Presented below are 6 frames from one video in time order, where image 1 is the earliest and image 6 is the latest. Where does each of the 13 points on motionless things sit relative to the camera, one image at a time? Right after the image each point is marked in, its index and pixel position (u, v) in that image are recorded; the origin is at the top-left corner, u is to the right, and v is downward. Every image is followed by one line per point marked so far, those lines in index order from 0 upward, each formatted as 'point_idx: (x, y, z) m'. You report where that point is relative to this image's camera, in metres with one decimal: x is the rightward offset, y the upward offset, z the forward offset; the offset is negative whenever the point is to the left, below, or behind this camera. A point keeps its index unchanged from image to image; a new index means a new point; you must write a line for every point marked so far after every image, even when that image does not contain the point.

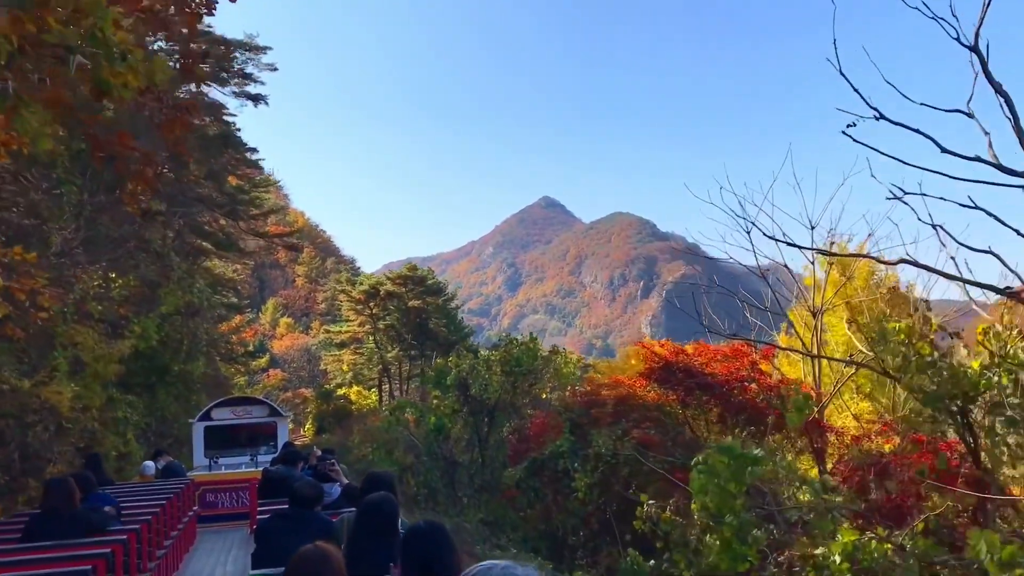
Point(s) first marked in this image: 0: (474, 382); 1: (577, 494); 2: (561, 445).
0: (-0.7, -1.6, +15.3) m
1: (+0.9, -3.0, +13.4) m
2: (+0.7, -2.4, +13.8) m
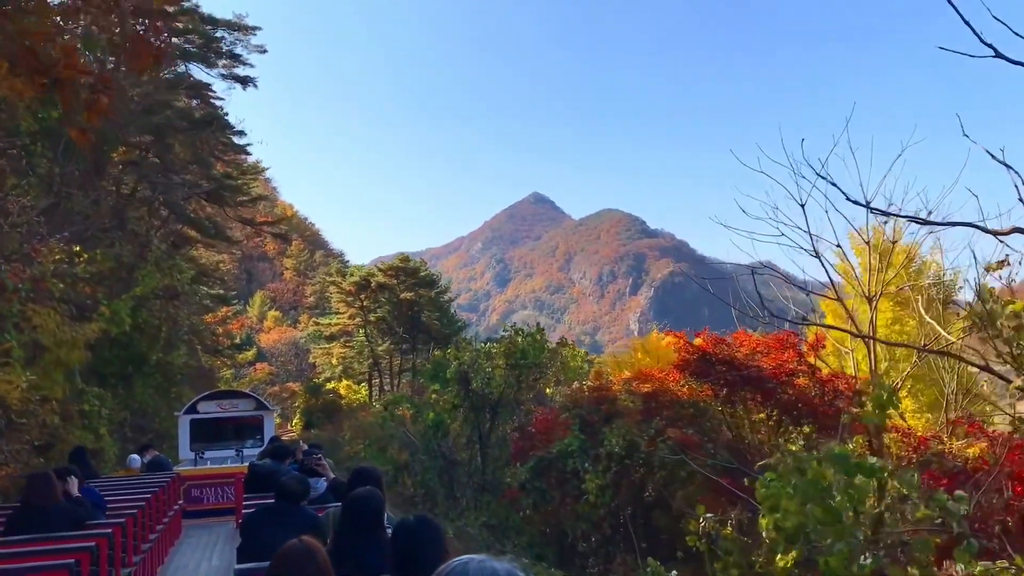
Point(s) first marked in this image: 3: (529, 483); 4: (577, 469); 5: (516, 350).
0: (-0.6, -1.4, +14.3) m
1: (+1.0, -2.8, +12.4) m
2: (+0.8, -2.2, +12.9) m
3: (+0.3, -2.8, +13.2) m
4: (+0.9, -2.5, +12.8) m
5: (+0.1, -1.0, +14.1) m
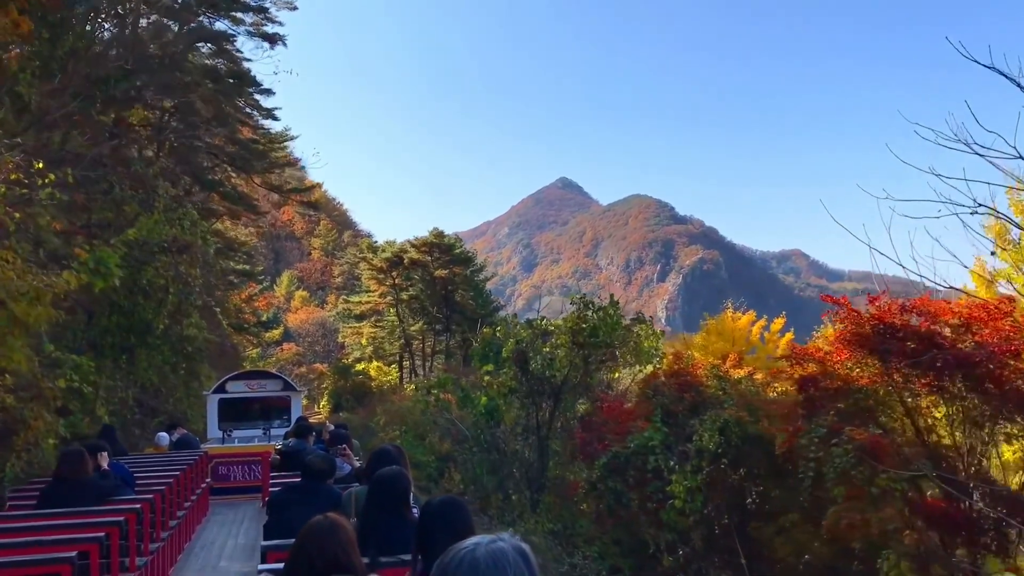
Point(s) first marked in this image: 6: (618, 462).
0: (+0.3, -0.9, +12.3) m
1: (+1.8, -2.4, +10.4) m
2: (+1.6, -1.8, +10.8) m
3: (+1.1, -2.4, +11.2) m
4: (+1.7, -2.1, +10.8) m
5: (+0.9, -0.5, +12.0) m
6: (+1.3, -2.1, +11.1) m
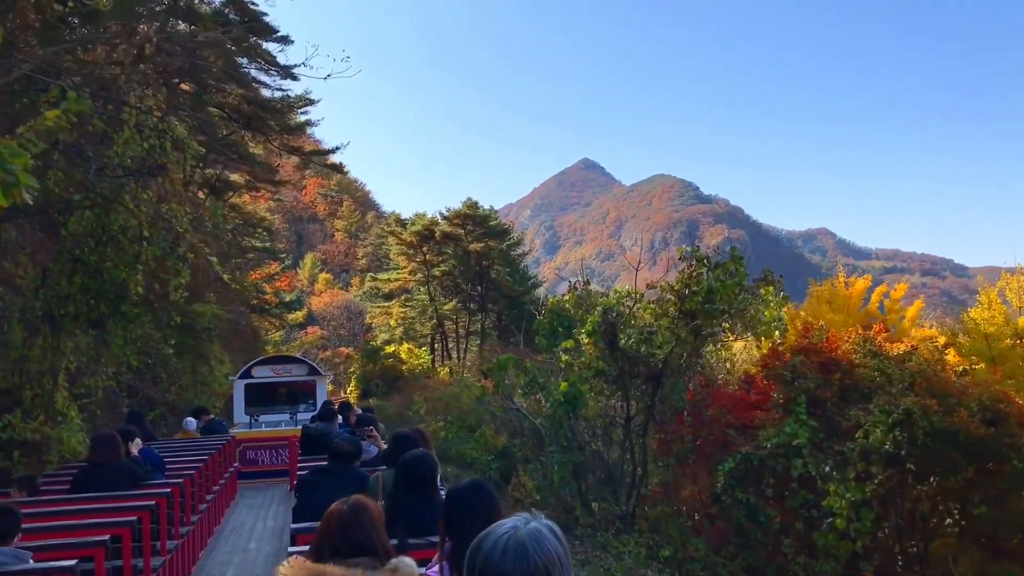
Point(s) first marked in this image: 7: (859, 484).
0: (+1.2, -0.4, +9.6) m
1: (+2.7, -1.9, +7.6) m
2: (+2.5, -1.3, +8.1) m
3: (+2.0, -1.9, +8.5) m
4: (+2.6, -1.6, +8.0) m
5: (+1.8, 0.0, +9.3) m
6: (+2.2, -1.6, +8.4) m
7: (+2.9, -1.6, +7.6) m
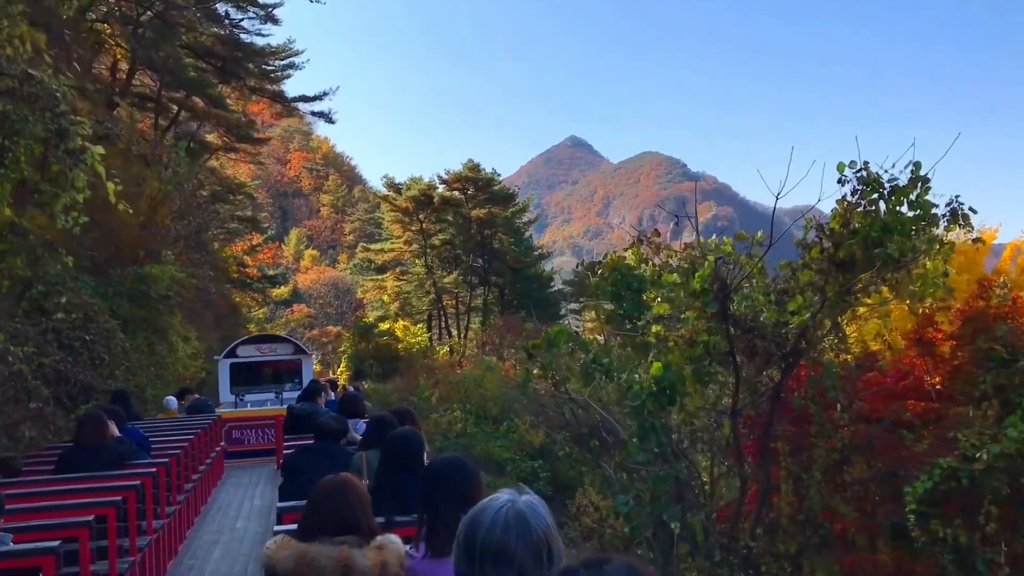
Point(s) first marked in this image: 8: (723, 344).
0: (+1.7, 0.0, +6.8) m
1: (+3.3, -1.5, +4.9) m
2: (+3.1, -0.9, +5.3) m
3: (+2.5, -1.5, +5.7) m
4: (+3.2, -1.2, +5.3) m
5: (+2.4, +0.4, +6.5) m
6: (+2.7, -1.2, +5.6) m
7: (+3.4, -1.2, +4.8) m
8: (+1.6, -0.4, +6.9) m
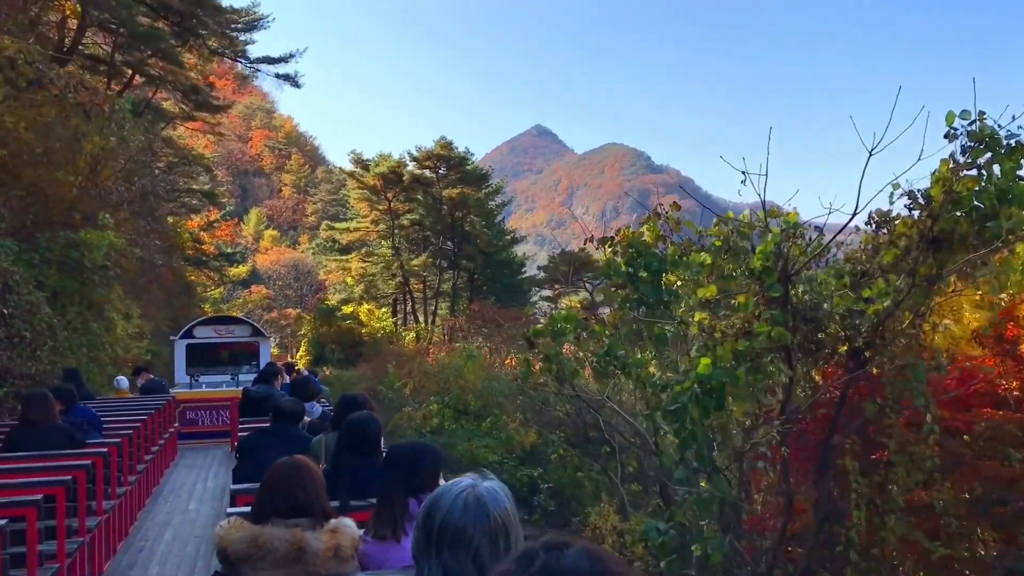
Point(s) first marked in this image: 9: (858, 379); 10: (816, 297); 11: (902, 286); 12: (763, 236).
0: (+1.8, +0.1, +5.6) m
1: (+3.4, -1.5, +3.7) m
2: (+3.2, -0.8, +4.2) m
3: (+2.6, -1.4, +4.5) m
4: (+3.3, -1.2, +4.1) m
5: (+2.5, +0.5, +5.3) m
6: (+2.8, -1.1, +4.4) m
7: (+3.6, -1.2, +3.6) m
8: (+1.6, -0.3, +5.6) m
9: (+2.1, -0.5, +5.7) m
10: (+1.9, 0.0, +5.5) m
11: (+2.2, 0.0, +5.4) m
12: (+1.4, +0.3, +5.5) m
